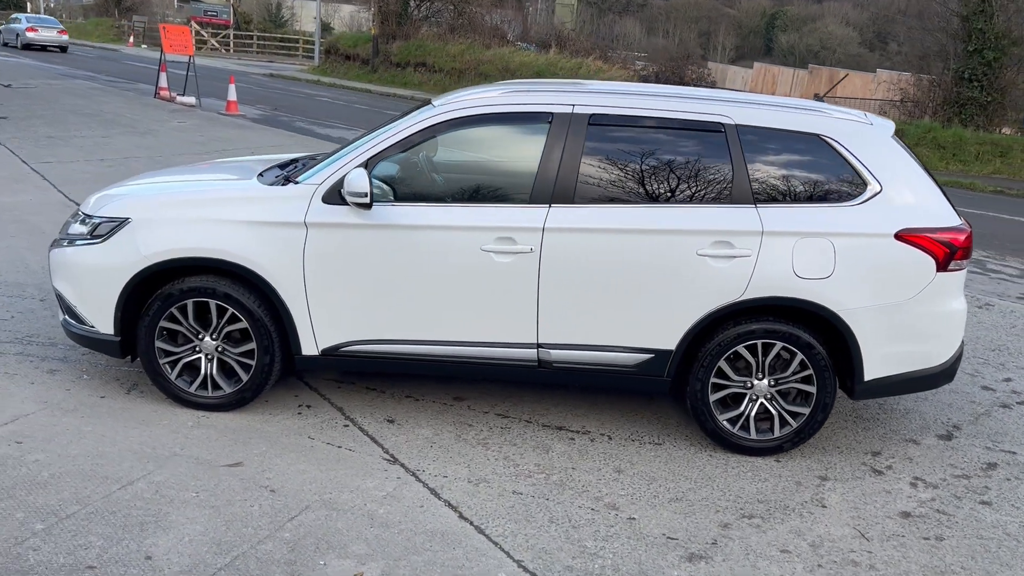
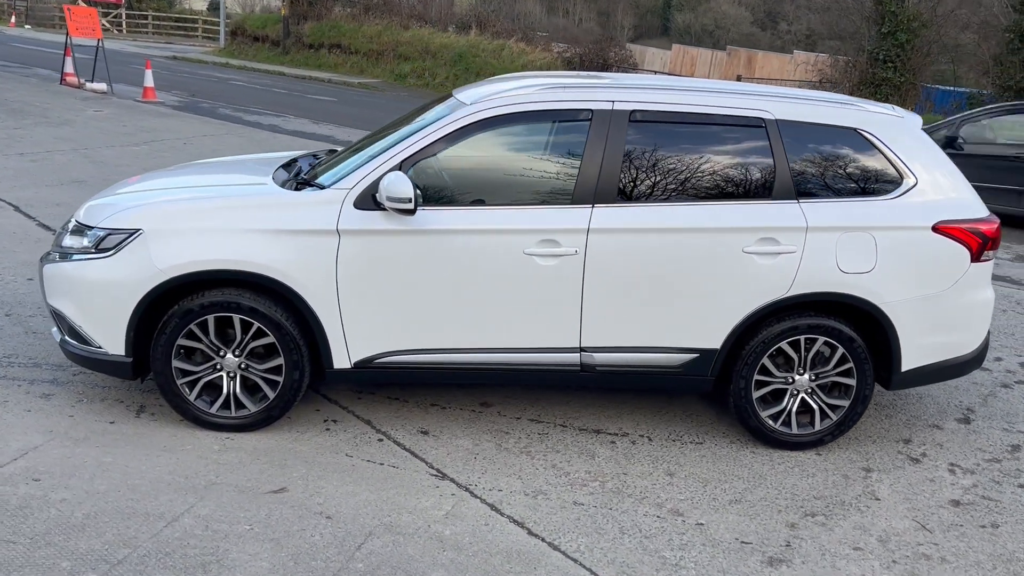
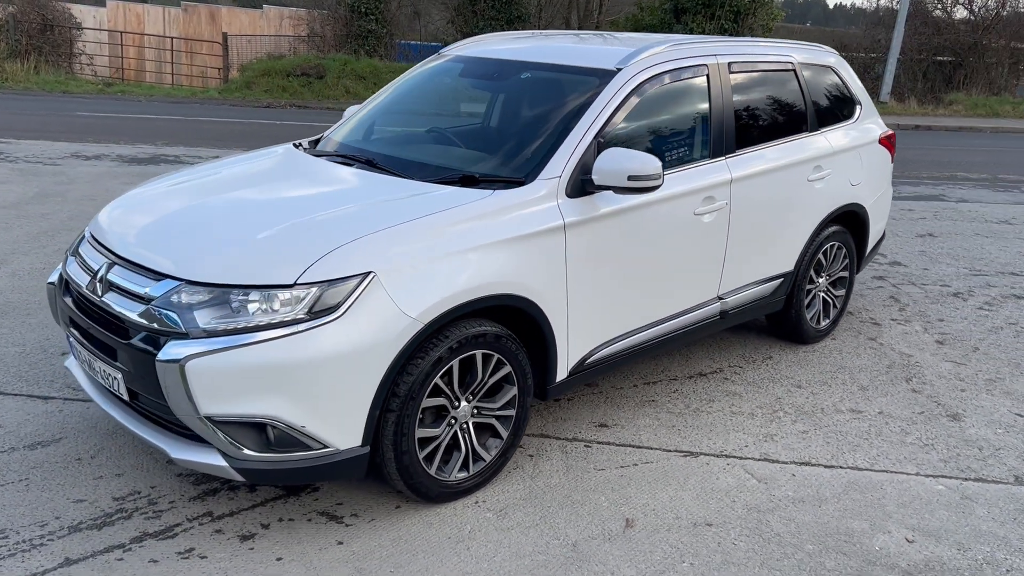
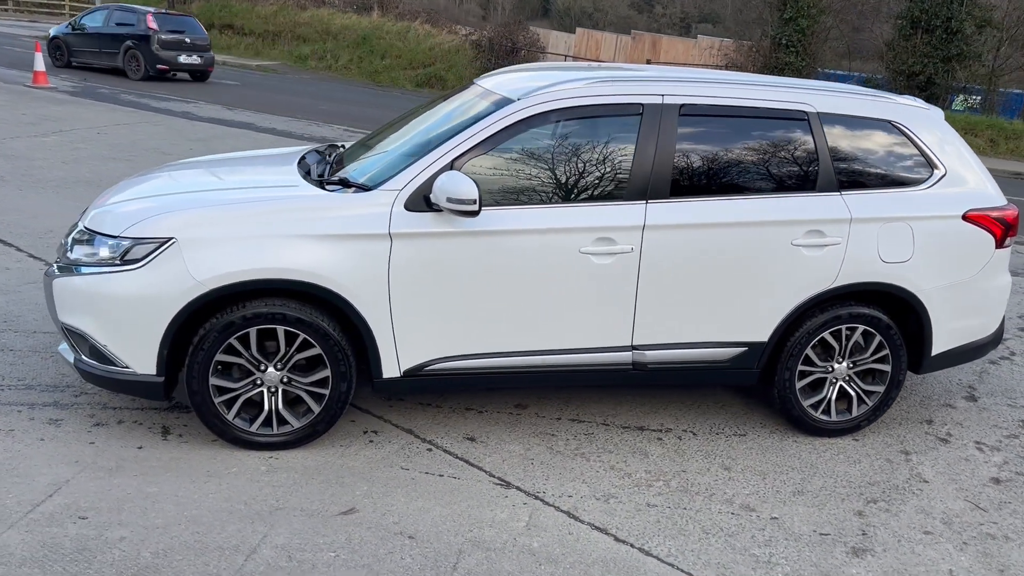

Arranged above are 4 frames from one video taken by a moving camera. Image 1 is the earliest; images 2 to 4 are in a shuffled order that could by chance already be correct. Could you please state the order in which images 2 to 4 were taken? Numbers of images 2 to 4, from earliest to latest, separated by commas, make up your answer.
2, 4, 3
